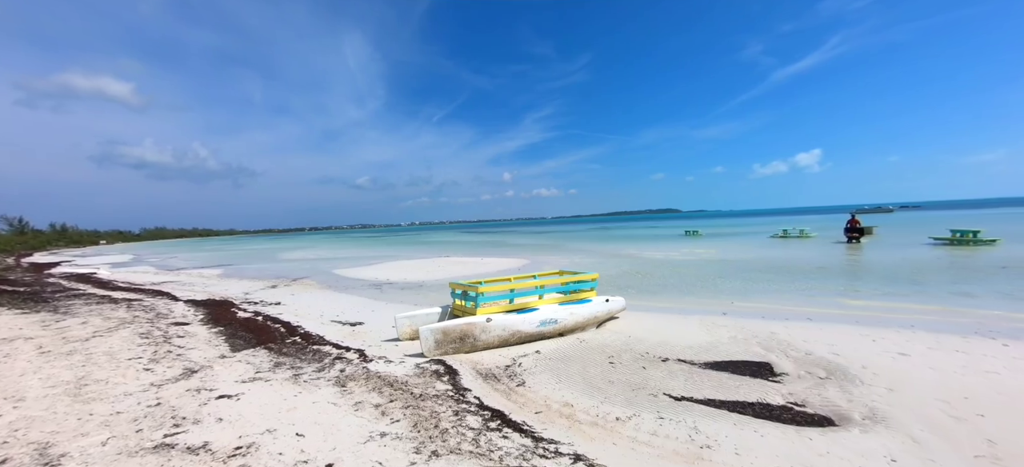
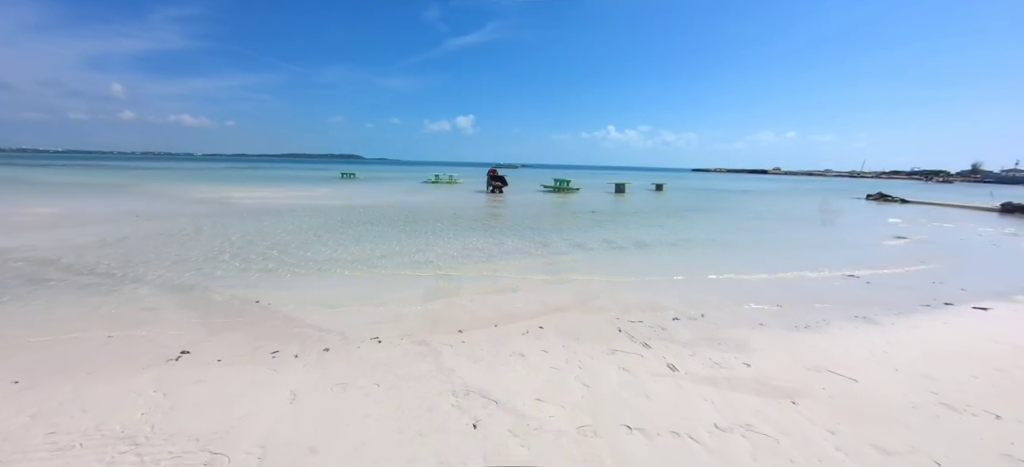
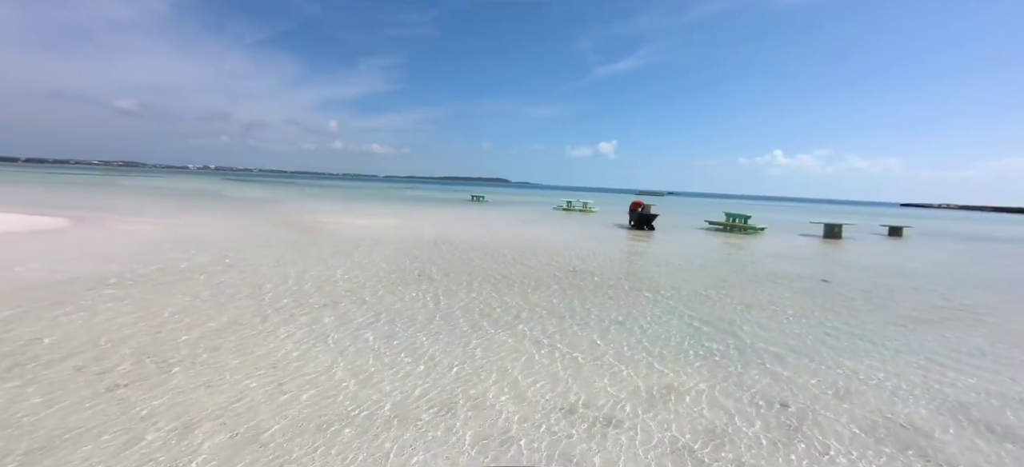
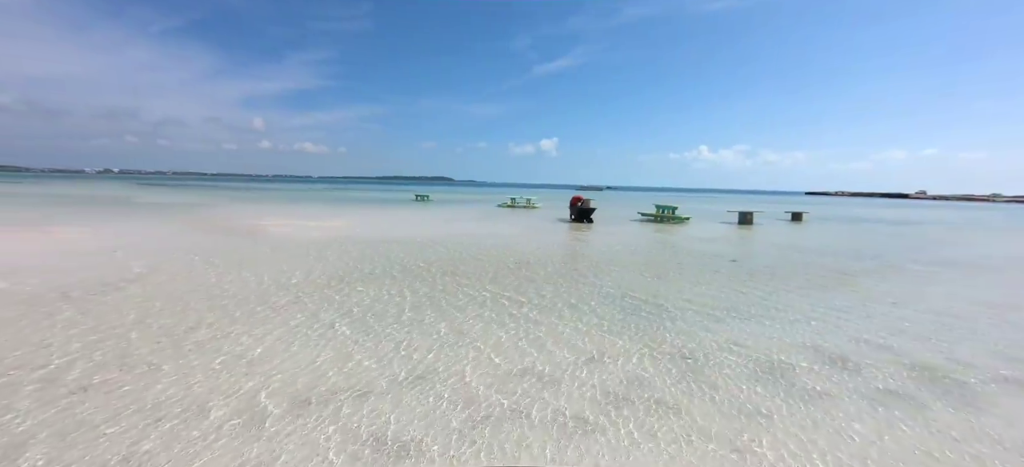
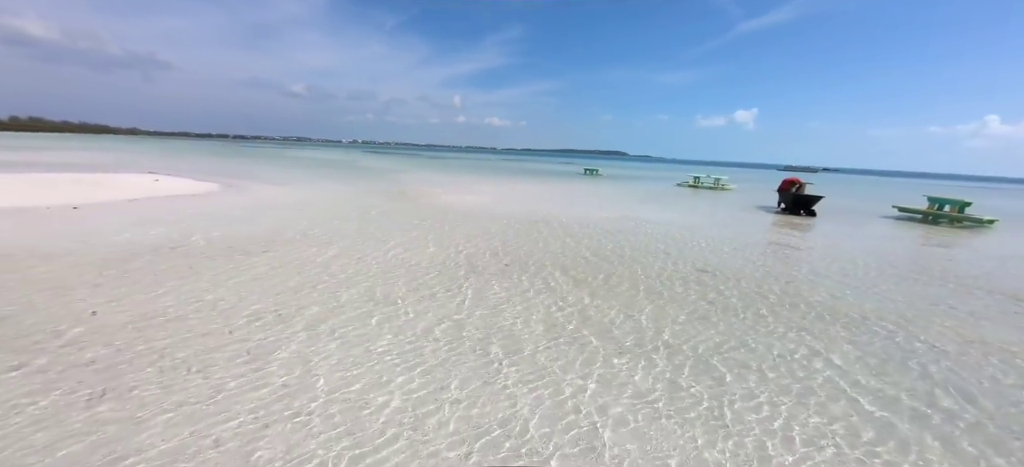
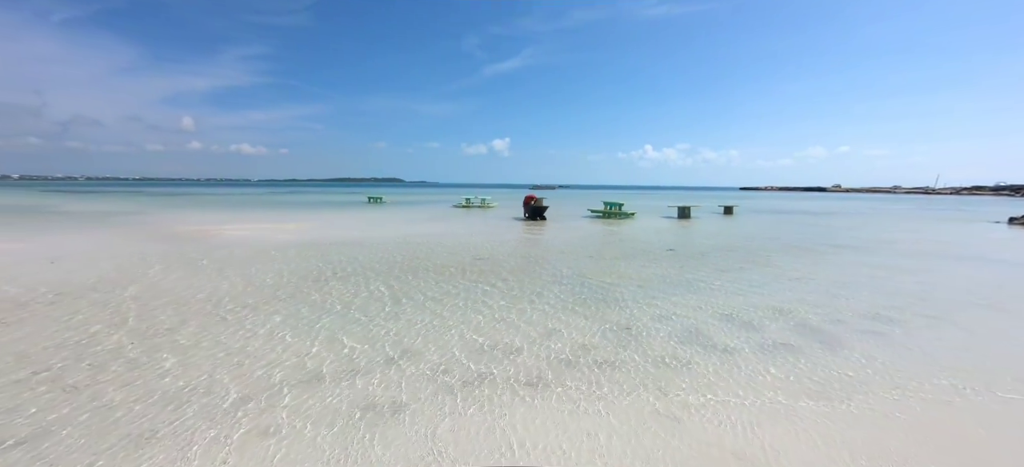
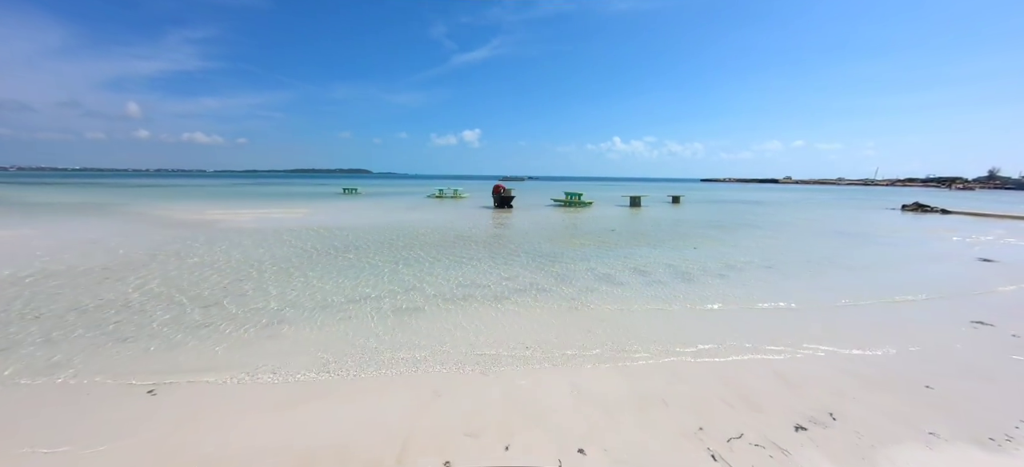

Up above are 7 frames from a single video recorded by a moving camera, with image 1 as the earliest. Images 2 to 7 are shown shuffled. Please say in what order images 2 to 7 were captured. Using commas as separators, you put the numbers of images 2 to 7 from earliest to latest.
2, 7, 6, 4, 3, 5
